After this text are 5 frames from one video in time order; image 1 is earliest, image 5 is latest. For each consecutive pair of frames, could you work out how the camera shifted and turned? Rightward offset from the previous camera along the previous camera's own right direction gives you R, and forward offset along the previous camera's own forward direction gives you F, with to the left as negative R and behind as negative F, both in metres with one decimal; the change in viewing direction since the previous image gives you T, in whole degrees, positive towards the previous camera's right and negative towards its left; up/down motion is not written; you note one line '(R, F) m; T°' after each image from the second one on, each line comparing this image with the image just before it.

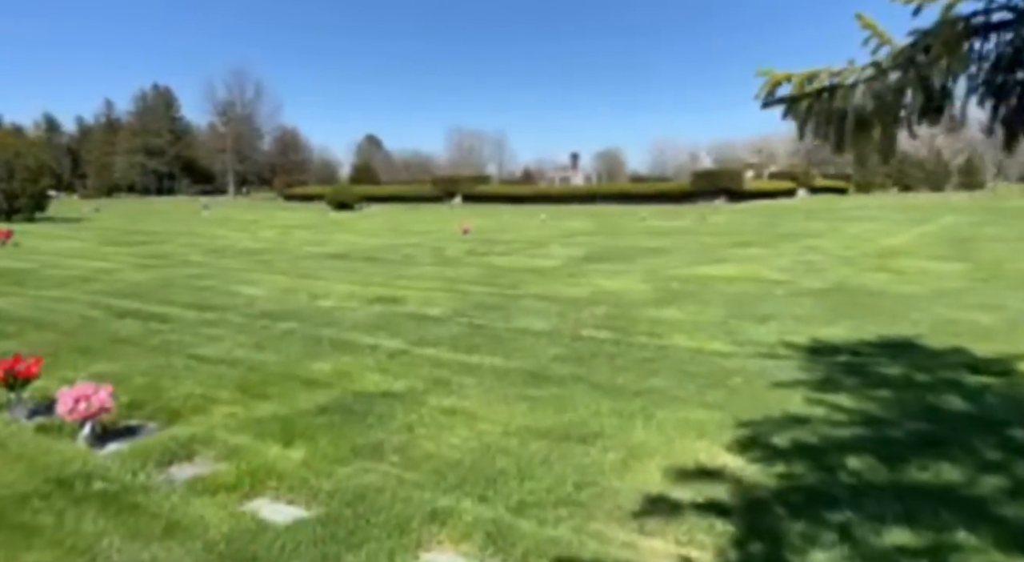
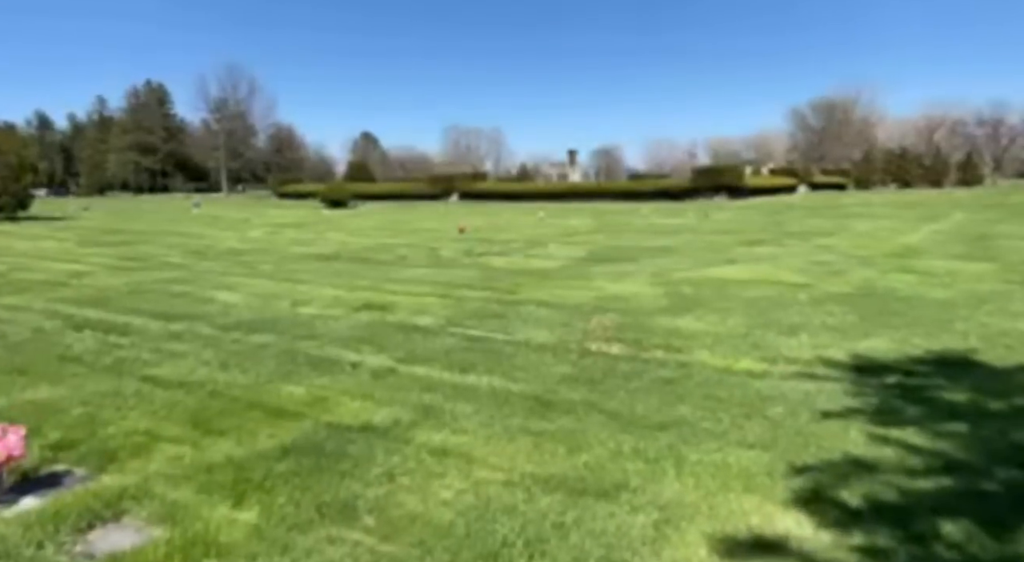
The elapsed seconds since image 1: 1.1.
(0.0, +0.7) m; 0°
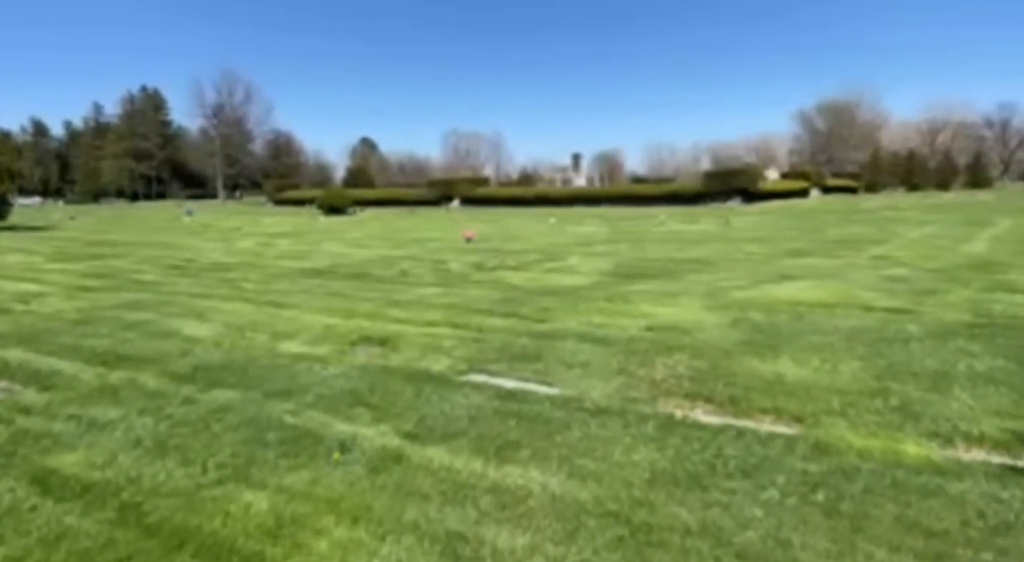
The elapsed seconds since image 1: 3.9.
(-0.3, +1.6) m; 0°
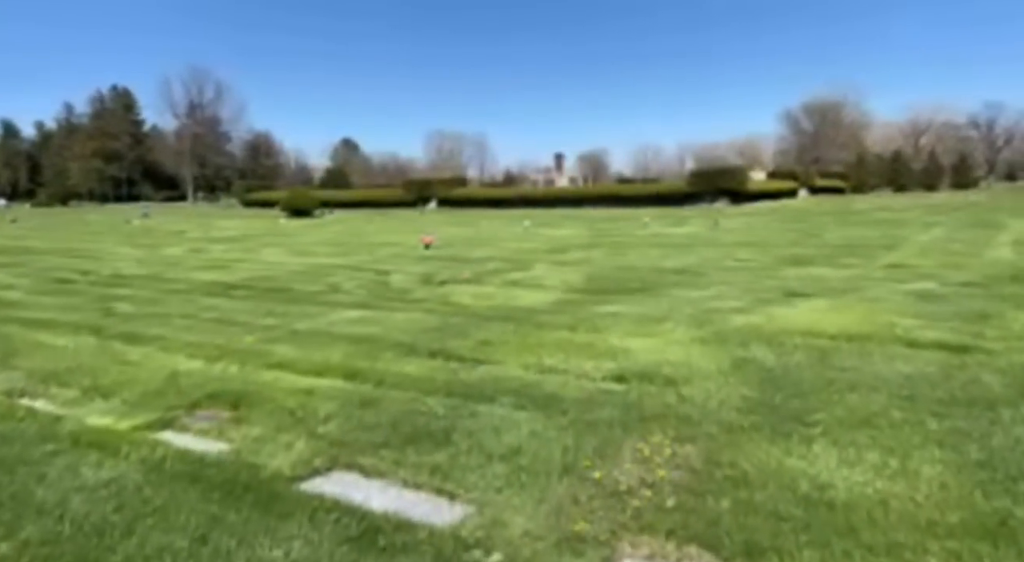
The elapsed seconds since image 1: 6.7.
(+0.5, +1.9) m; +1°
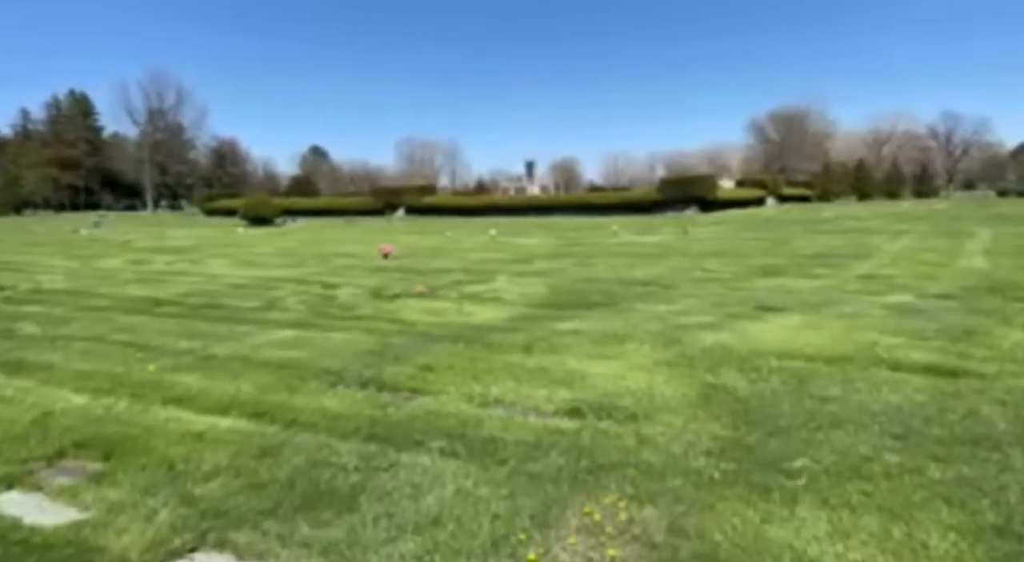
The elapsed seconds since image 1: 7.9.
(+0.2, +0.7) m; +2°
